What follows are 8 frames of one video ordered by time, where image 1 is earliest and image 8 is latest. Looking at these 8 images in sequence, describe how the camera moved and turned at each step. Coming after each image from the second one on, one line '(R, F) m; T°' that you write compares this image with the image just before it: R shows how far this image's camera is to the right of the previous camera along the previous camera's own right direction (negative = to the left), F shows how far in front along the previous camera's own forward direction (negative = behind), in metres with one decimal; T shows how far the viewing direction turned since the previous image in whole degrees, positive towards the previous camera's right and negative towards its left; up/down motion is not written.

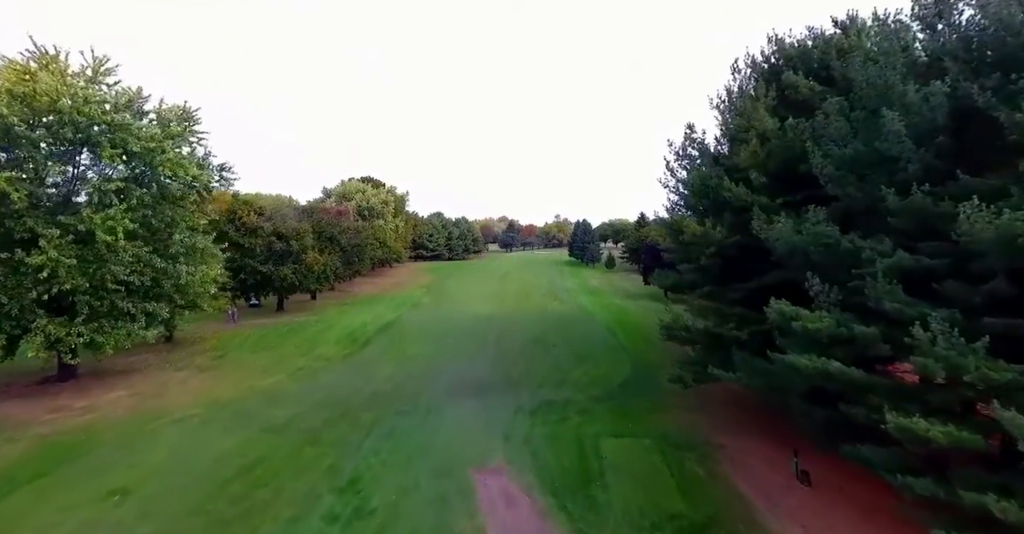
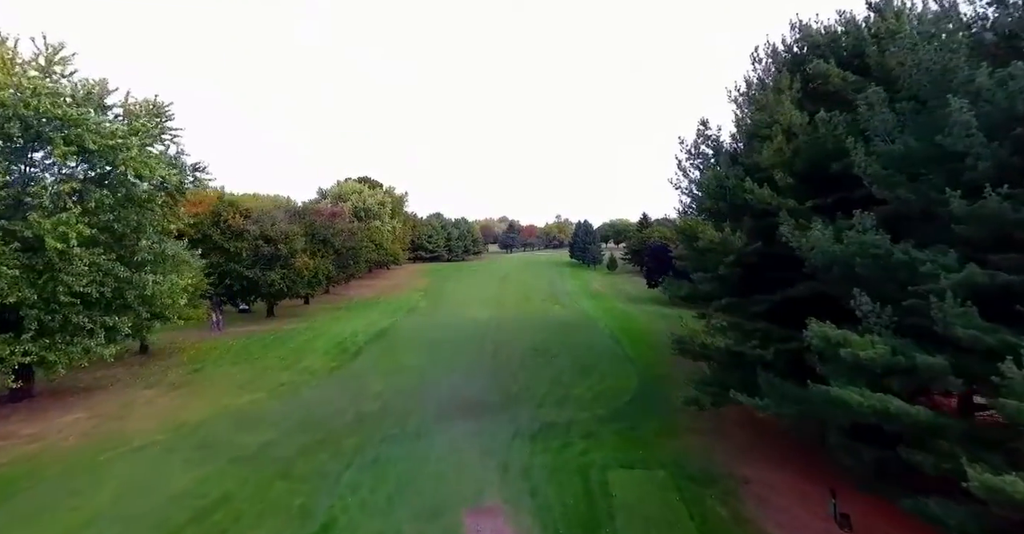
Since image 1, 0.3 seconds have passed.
(+0.1, +1.1) m; 0°
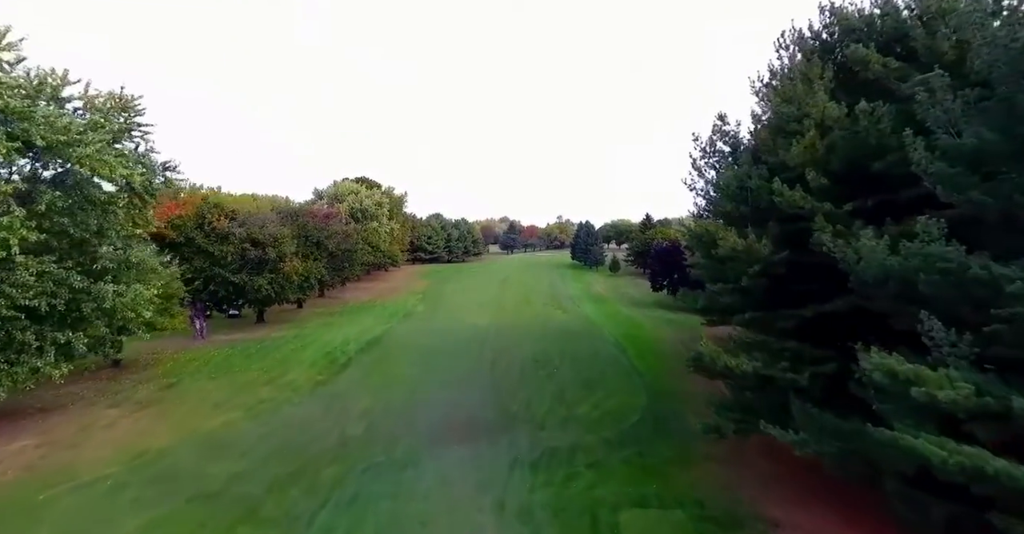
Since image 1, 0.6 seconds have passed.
(+0.1, +1.1) m; 0°
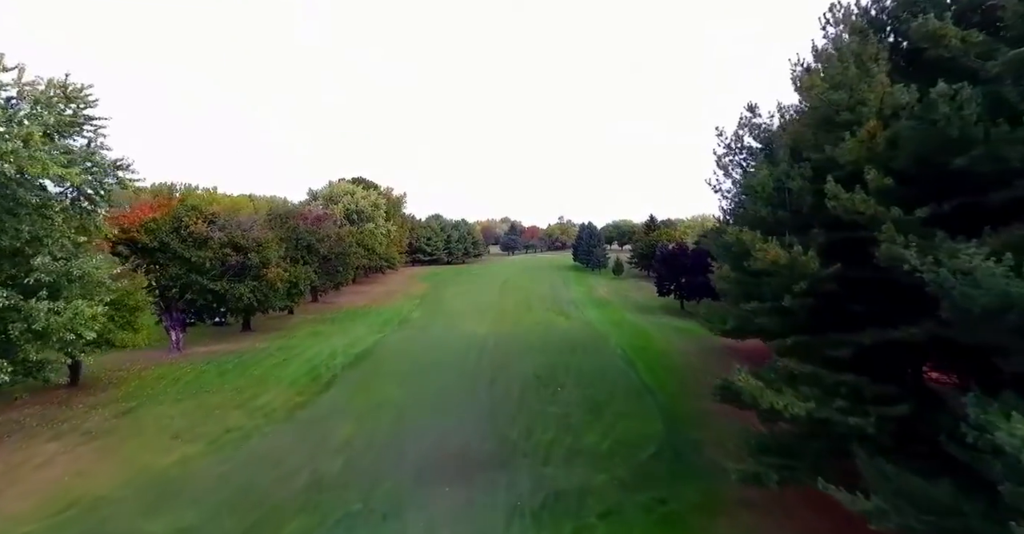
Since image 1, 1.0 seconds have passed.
(0.0, +1.5) m; 0°
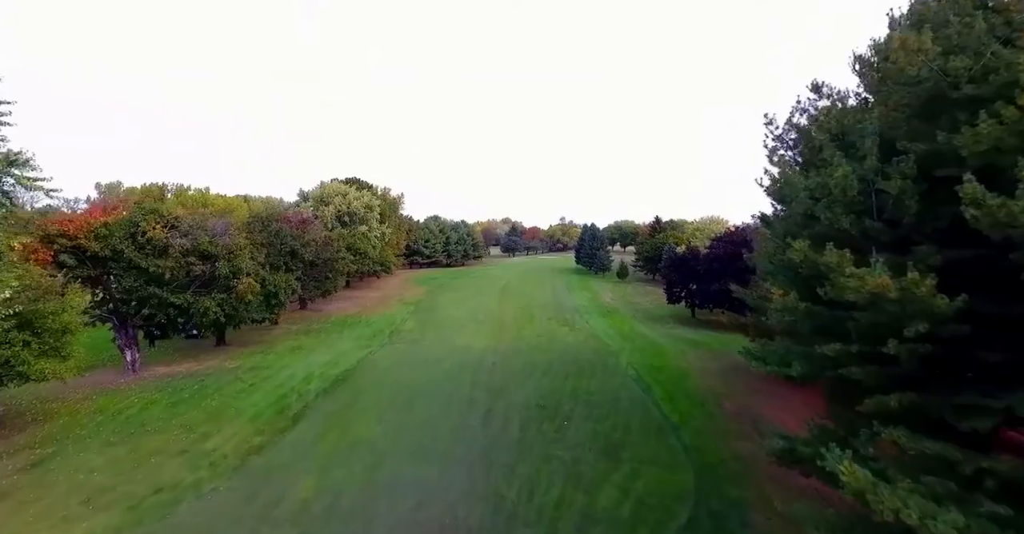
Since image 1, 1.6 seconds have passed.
(0.0, +2.2) m; 0°
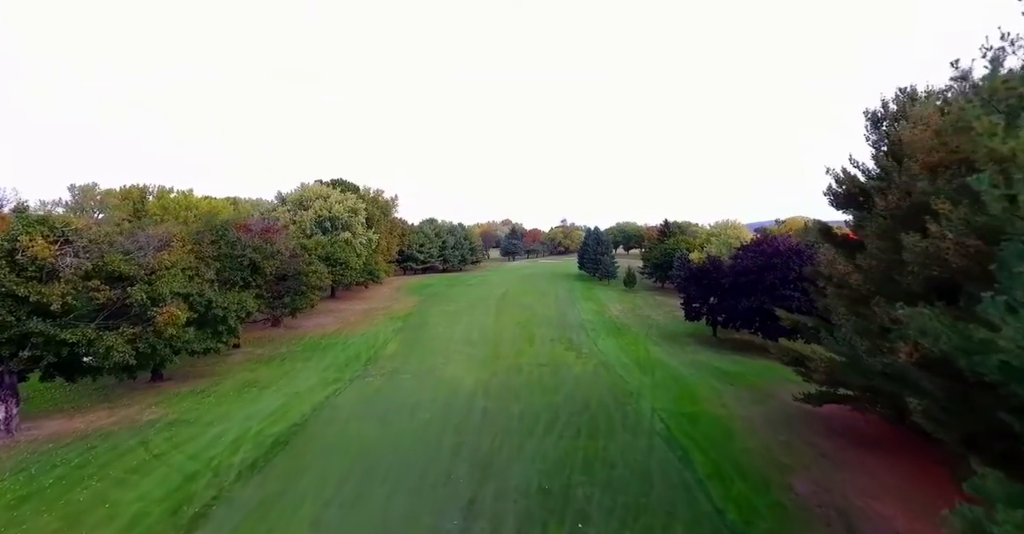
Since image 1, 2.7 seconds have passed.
(+0.2, +4.0) m; 0°
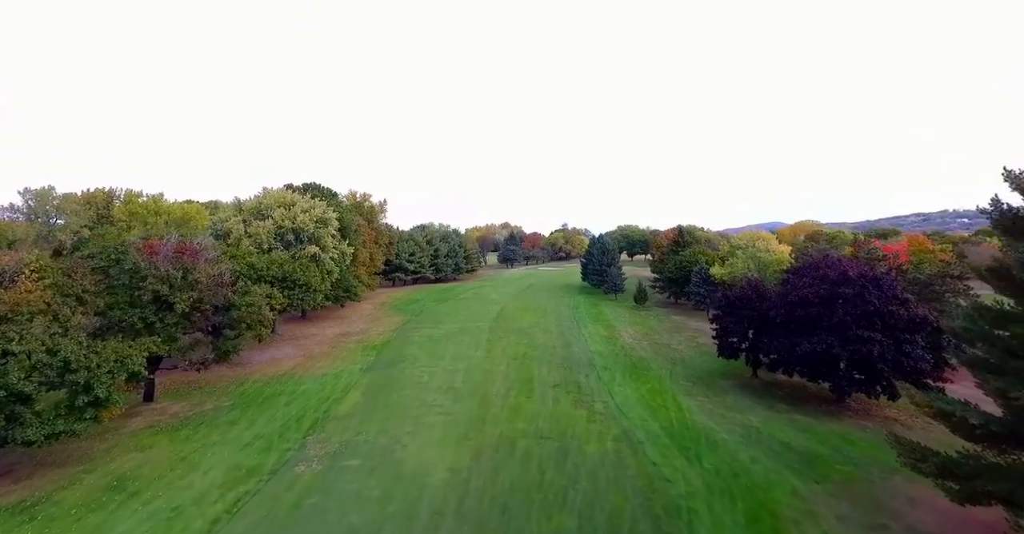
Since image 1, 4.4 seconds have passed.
(+0.3, +5.9) m; 0°
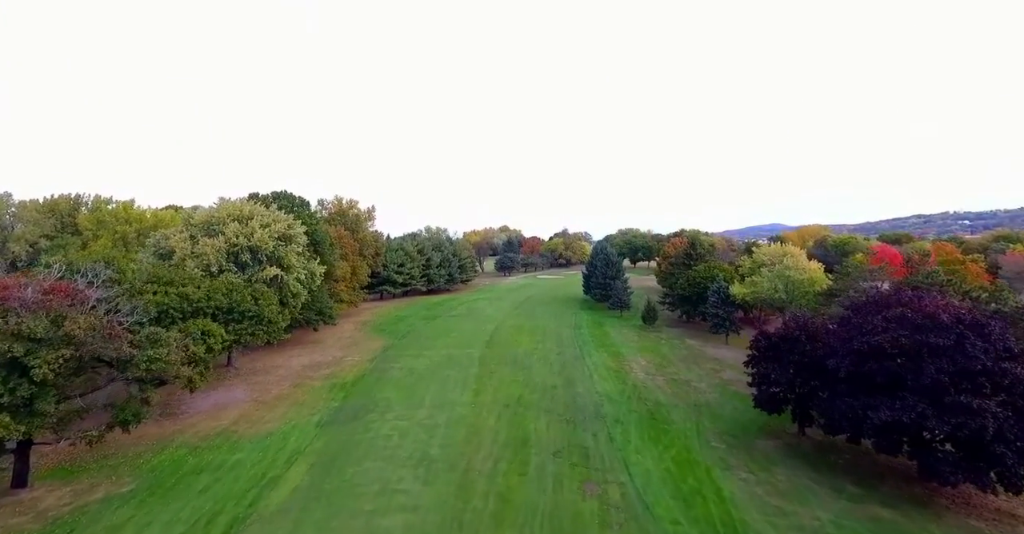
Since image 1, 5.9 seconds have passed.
(+0.4, +4.9) m; 0°
